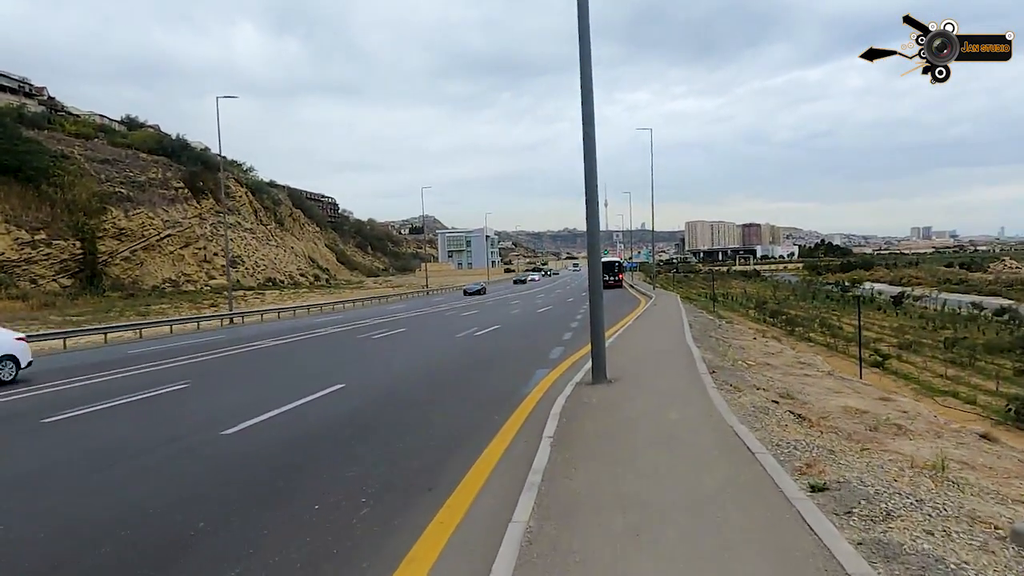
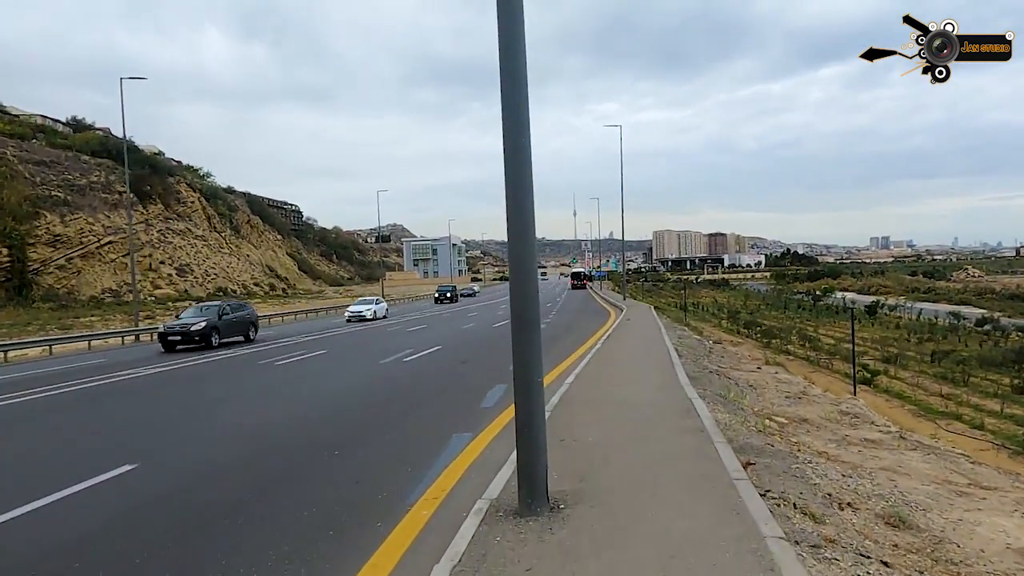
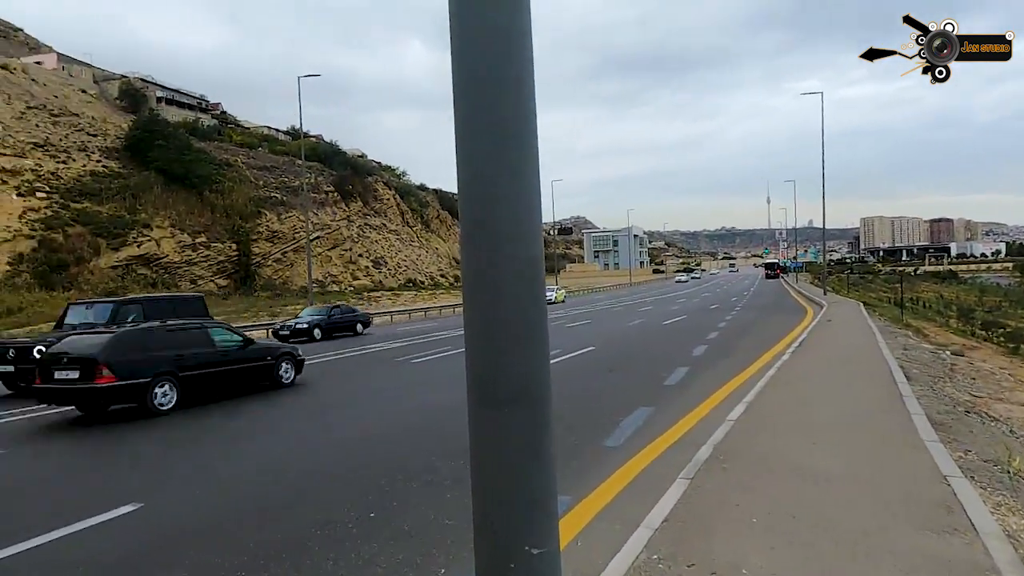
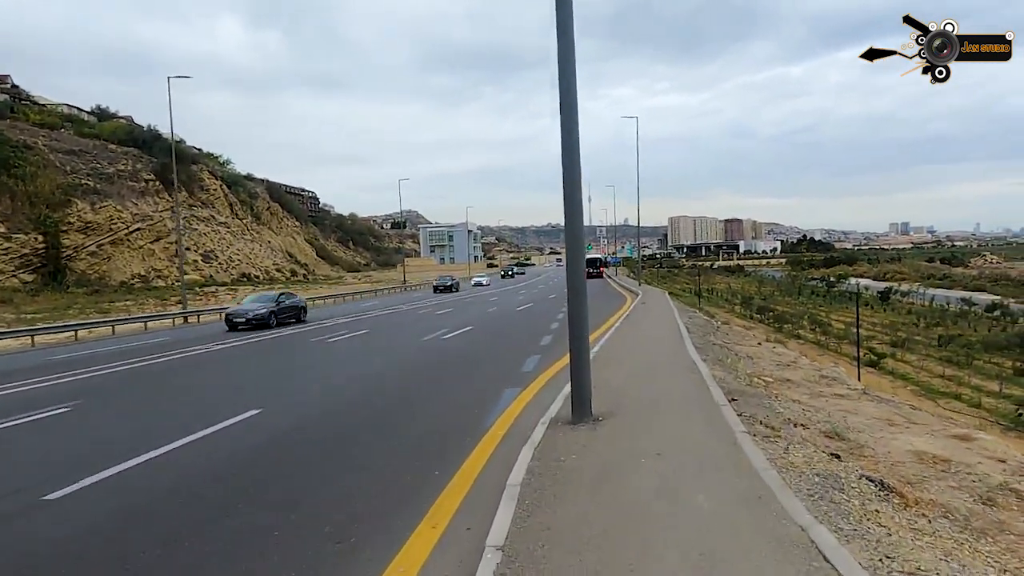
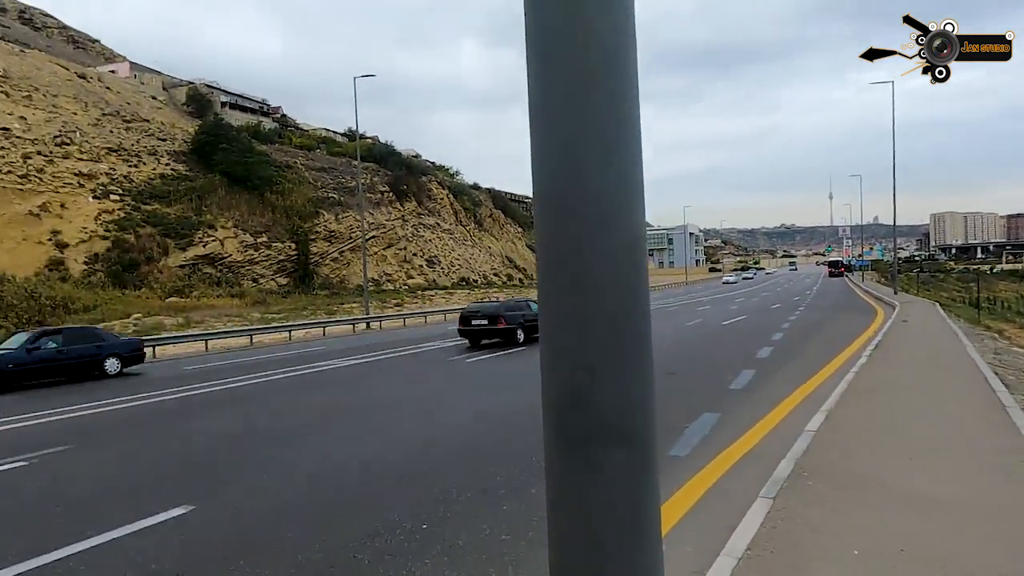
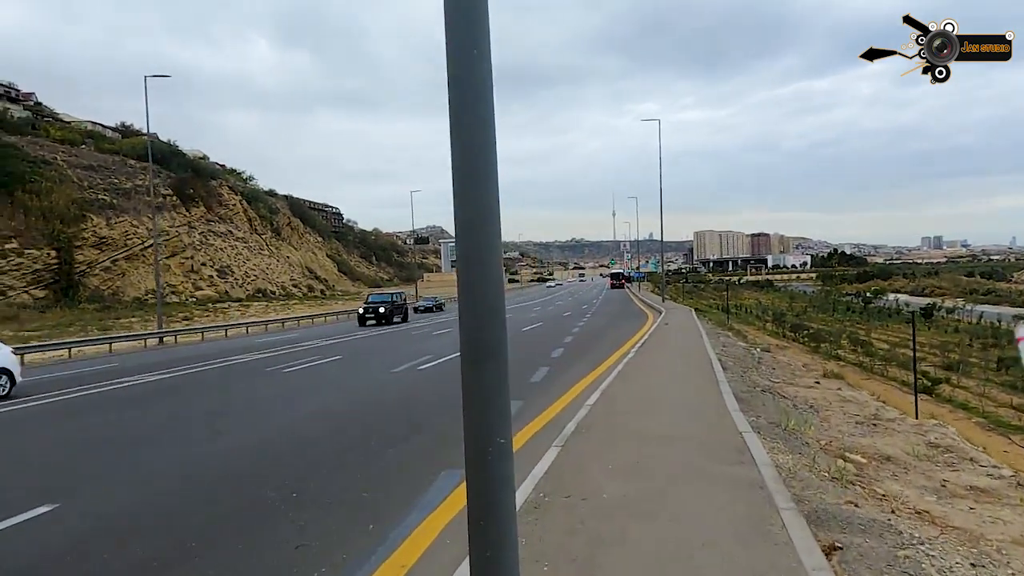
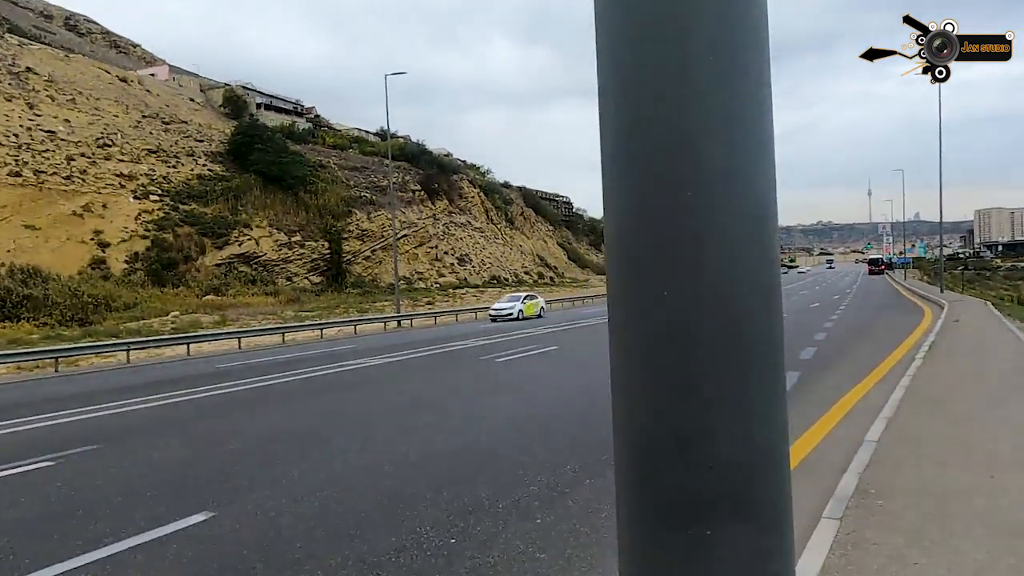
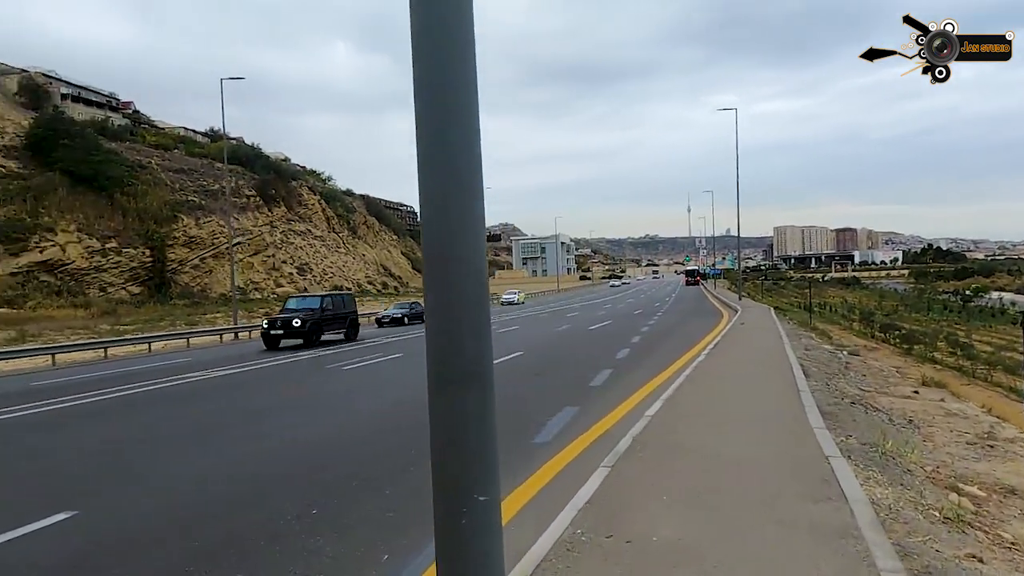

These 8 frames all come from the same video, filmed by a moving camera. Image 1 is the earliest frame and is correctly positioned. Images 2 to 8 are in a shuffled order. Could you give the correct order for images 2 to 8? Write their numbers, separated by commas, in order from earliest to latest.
4, 2, 6, 8, 3, 5, 7
